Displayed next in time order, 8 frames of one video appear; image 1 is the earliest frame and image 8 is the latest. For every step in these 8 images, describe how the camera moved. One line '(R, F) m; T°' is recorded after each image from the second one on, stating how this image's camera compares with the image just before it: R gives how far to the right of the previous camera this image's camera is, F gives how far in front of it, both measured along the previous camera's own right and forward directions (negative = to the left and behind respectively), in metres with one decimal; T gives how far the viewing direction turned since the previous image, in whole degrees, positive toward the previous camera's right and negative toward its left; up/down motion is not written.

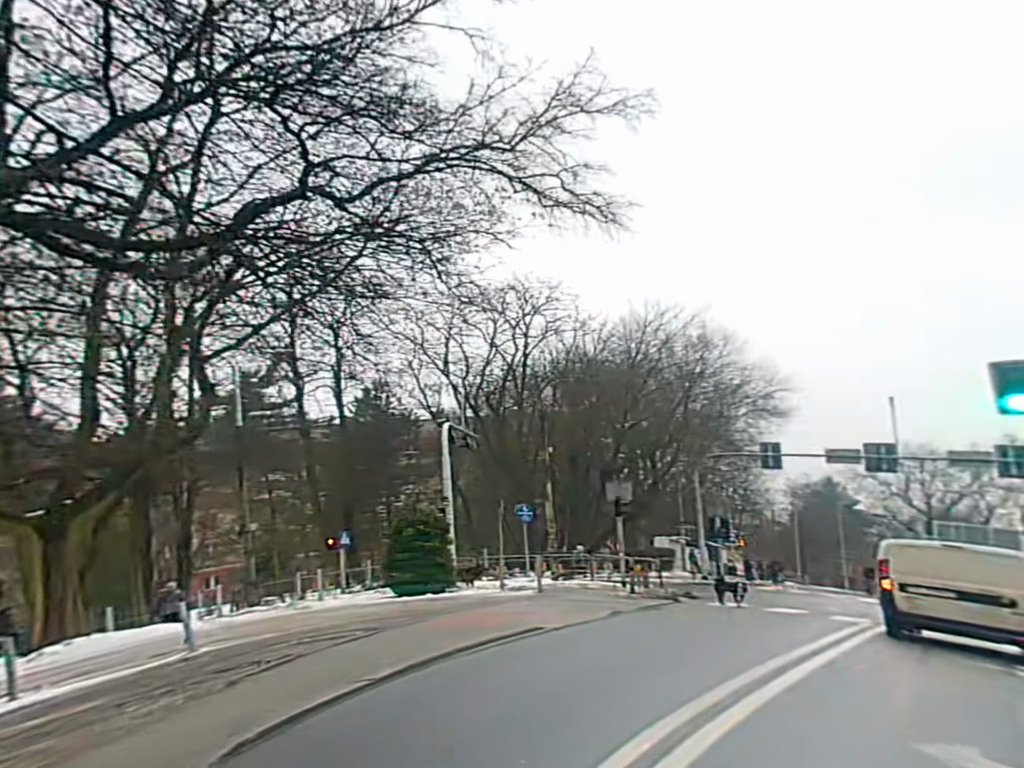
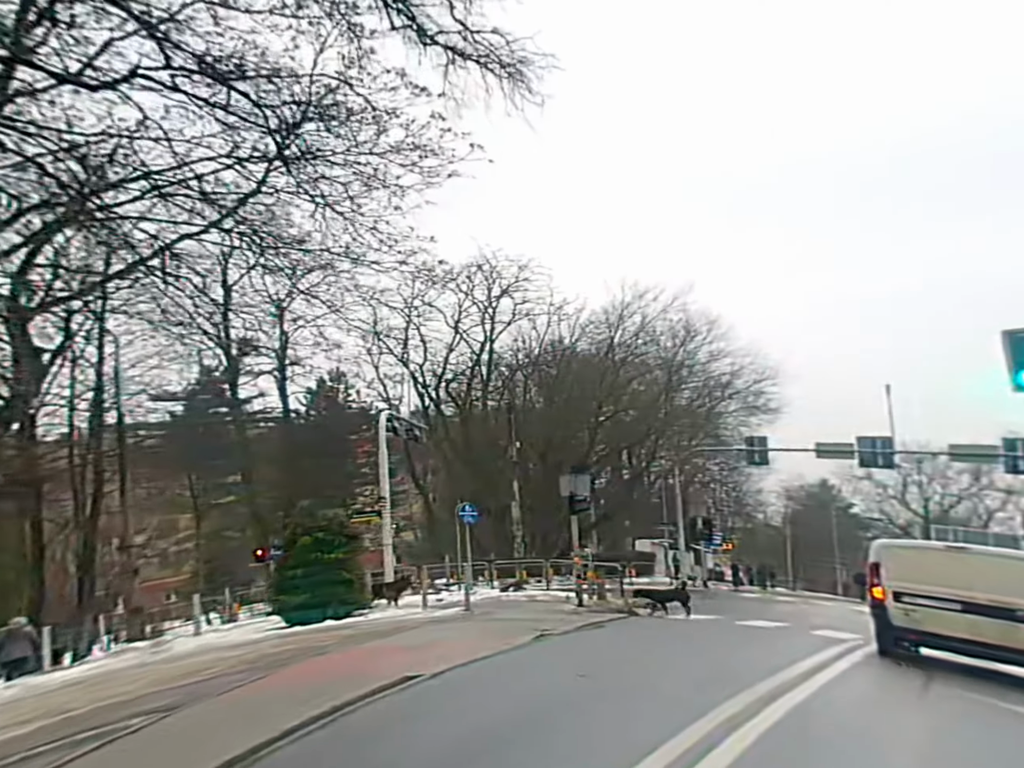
(+1.0, +2.7) m; 0°
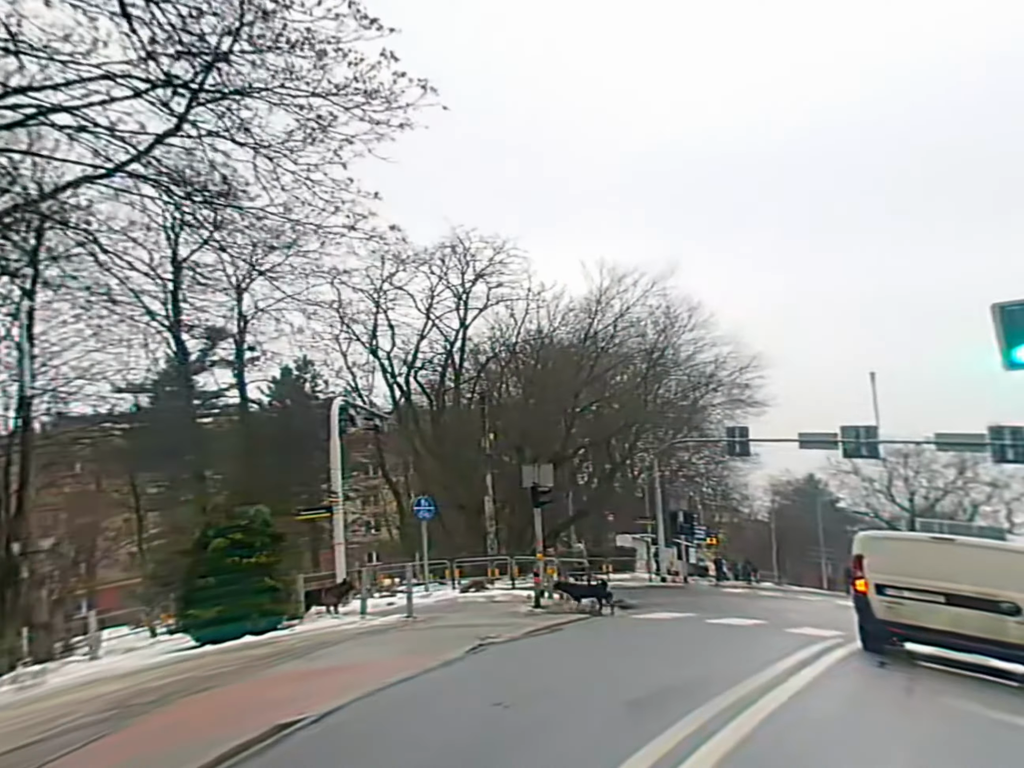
(+0.4, +1.1) m; +1°
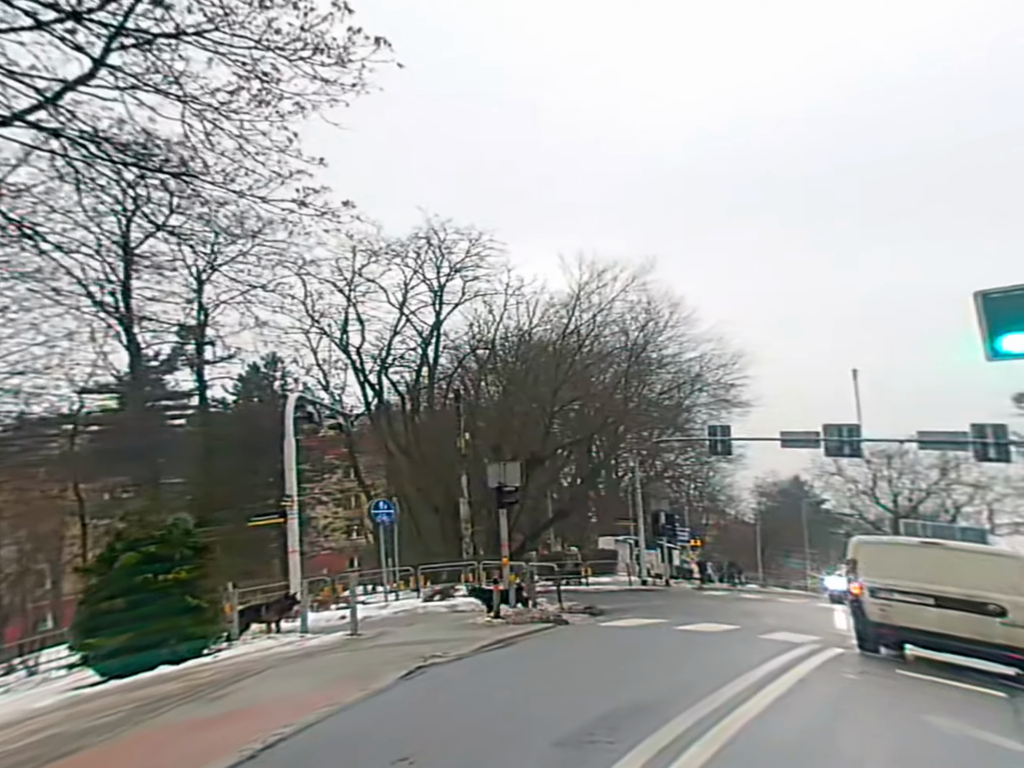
(+0.3, +1.0) m; +1°
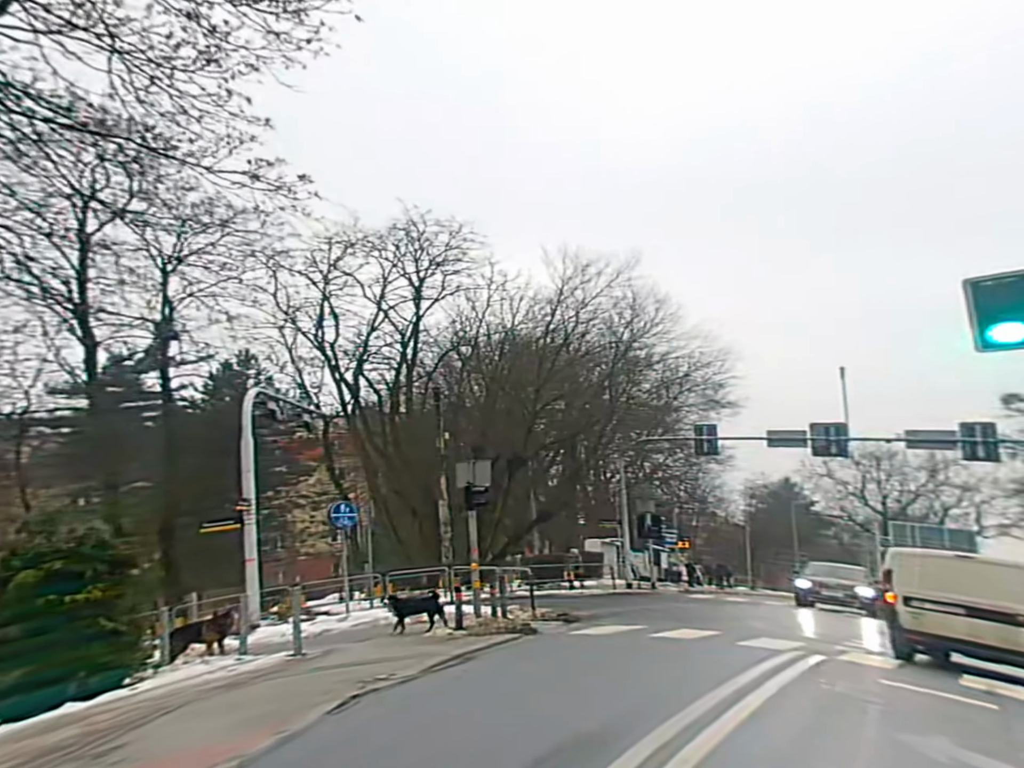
(+0.3, +0.9) m; +1°
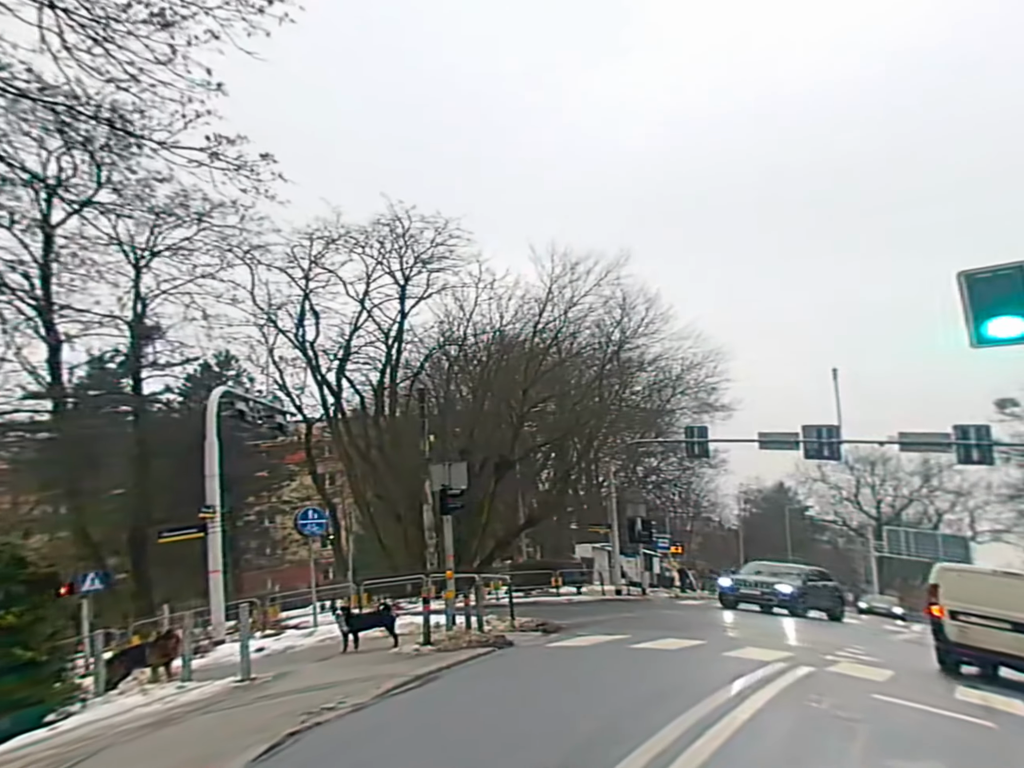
(+0.2, +0.7) m; 0°
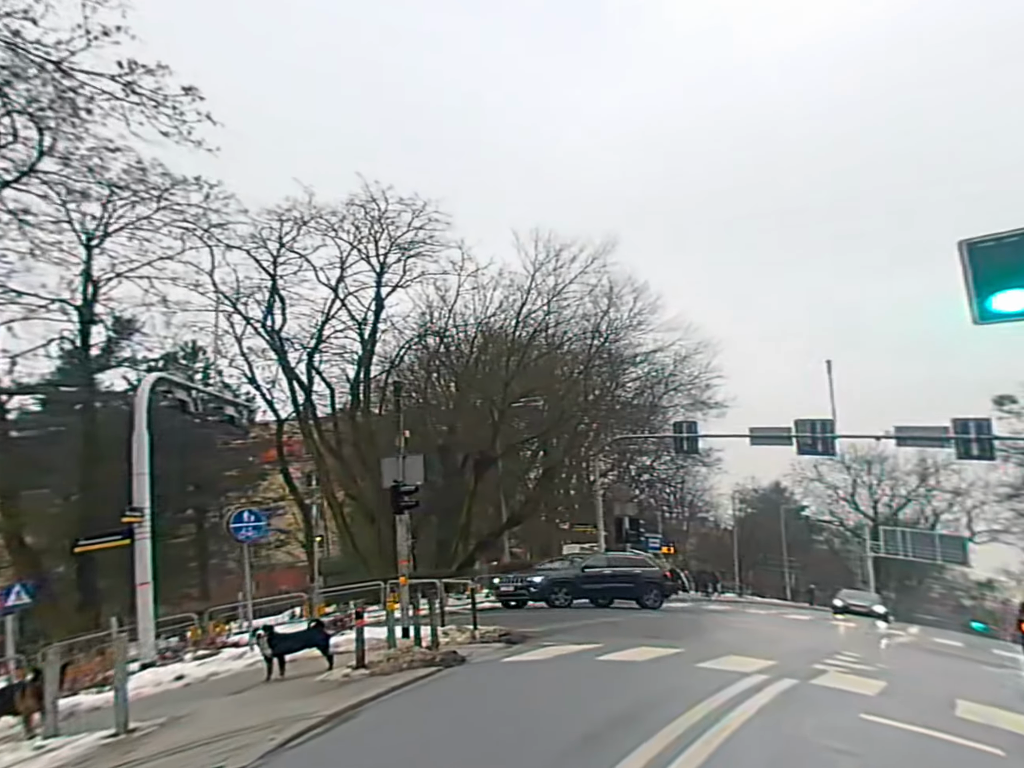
(+0.4, +1.3) m; 0°
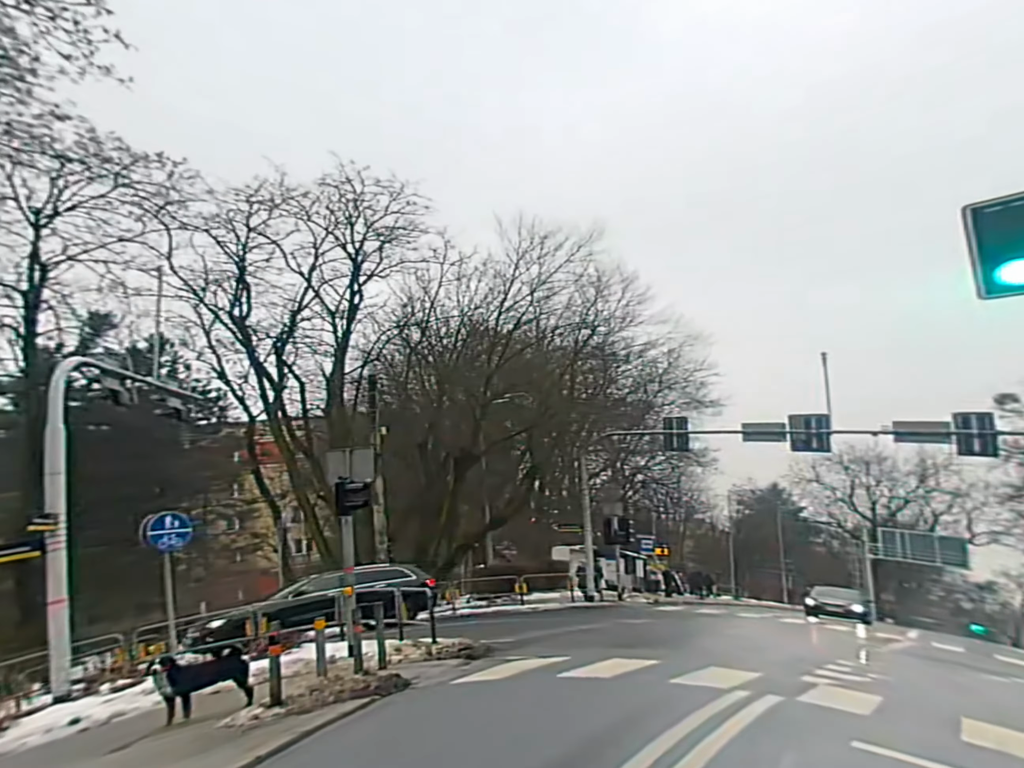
(+0.4, +1.3) m; 0°
